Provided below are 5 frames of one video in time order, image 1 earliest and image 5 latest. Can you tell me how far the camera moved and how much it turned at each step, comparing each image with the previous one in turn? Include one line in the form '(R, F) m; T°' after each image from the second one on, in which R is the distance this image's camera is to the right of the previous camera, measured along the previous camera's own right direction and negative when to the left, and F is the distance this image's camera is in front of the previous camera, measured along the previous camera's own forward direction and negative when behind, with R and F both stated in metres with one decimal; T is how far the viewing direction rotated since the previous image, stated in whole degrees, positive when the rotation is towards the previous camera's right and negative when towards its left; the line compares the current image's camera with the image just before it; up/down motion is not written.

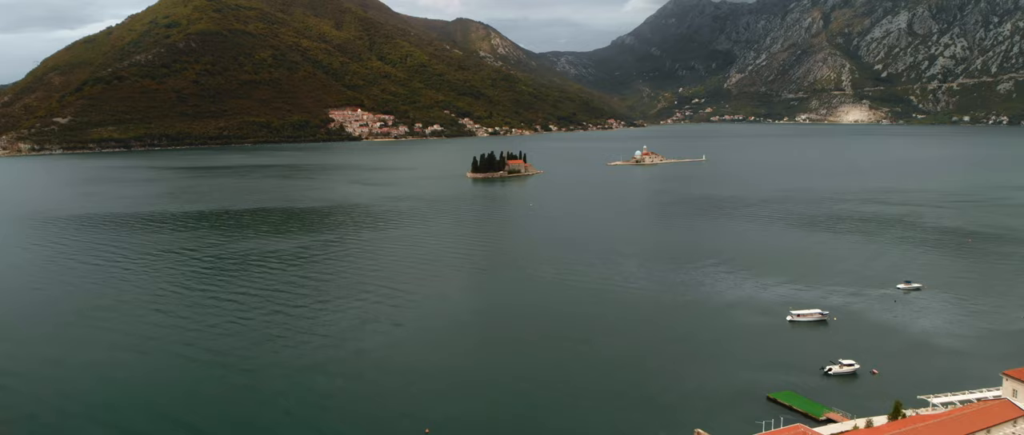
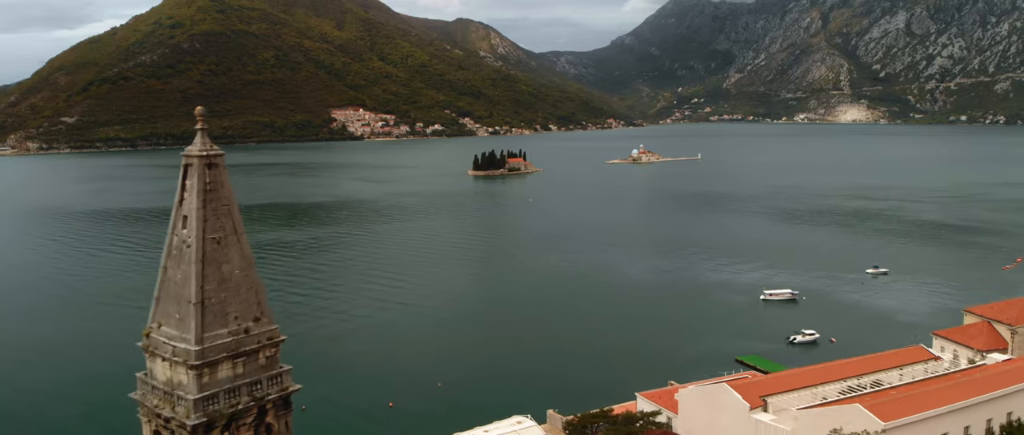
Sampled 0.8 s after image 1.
(0.0, -3.2) m; 0°
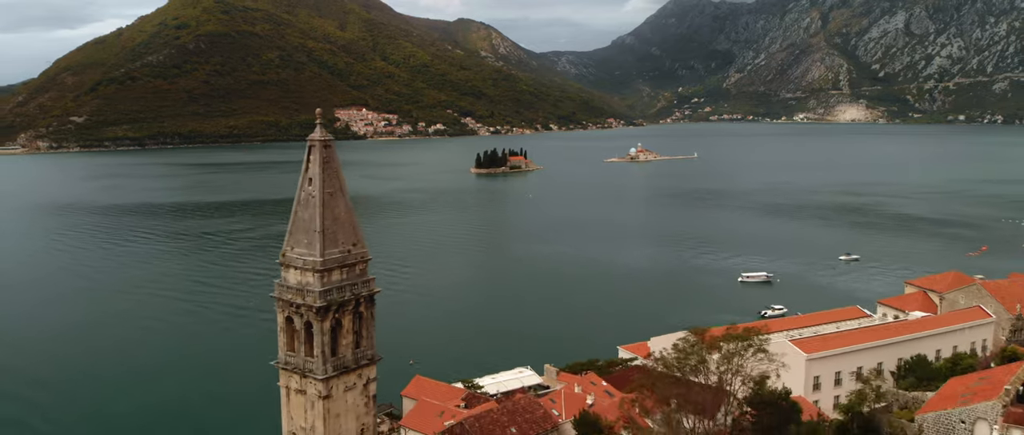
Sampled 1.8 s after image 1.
(-0.1, -3.6) m; 0°
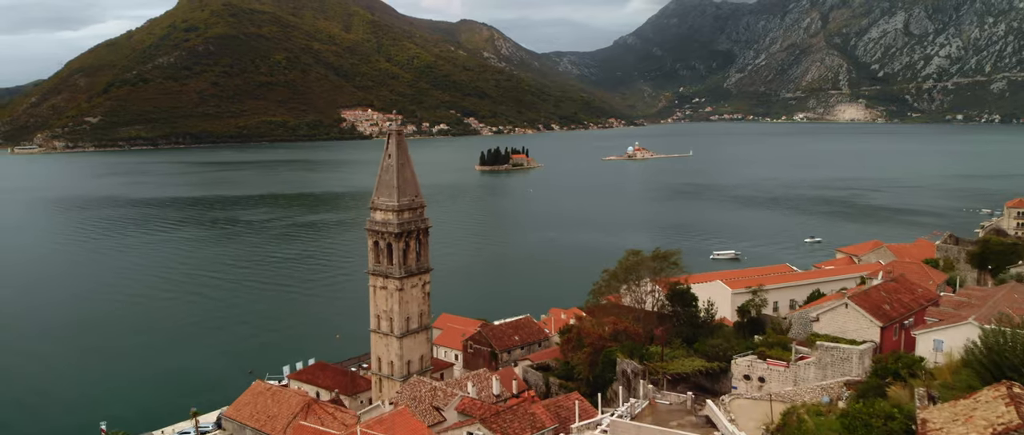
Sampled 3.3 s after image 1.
(0.0, -5.8) m; 0°
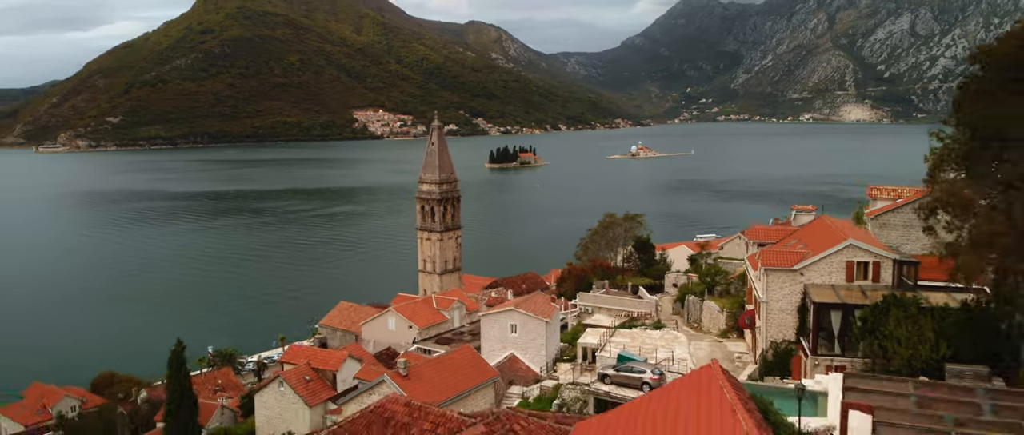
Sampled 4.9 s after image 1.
(0.0, -6.0) m; -1°
